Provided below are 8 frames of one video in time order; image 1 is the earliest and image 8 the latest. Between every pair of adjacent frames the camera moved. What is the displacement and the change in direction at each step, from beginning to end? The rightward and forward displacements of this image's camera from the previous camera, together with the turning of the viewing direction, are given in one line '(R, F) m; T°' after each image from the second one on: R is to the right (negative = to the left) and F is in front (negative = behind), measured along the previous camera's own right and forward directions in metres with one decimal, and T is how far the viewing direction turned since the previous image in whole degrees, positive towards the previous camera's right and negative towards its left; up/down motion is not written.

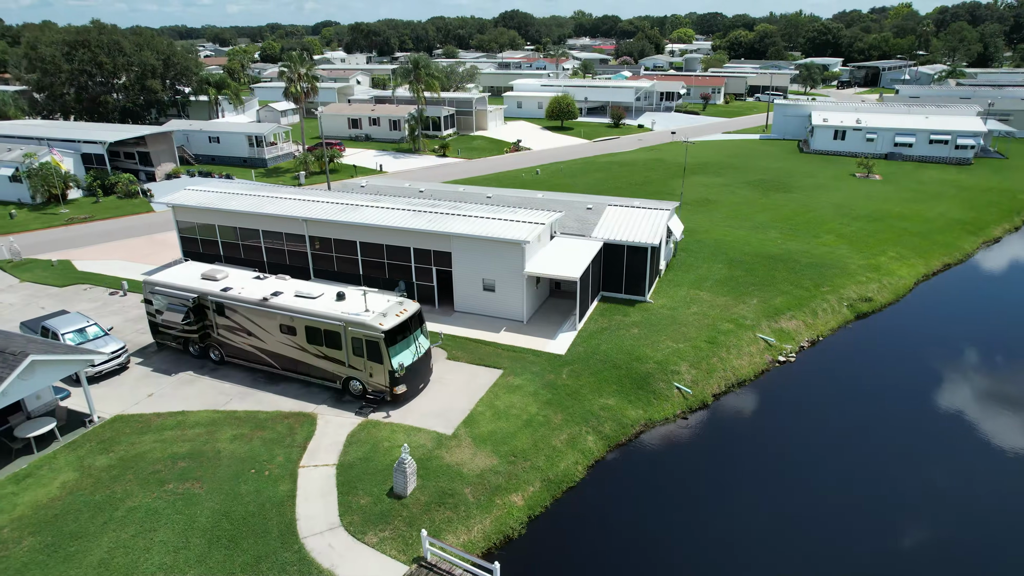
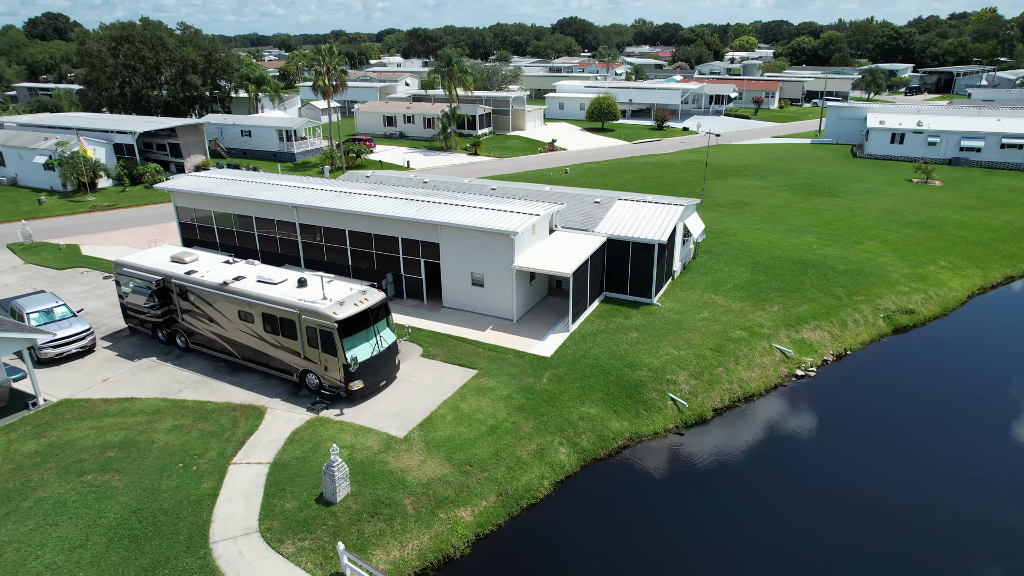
(+2.1, +1.7) m; -5°
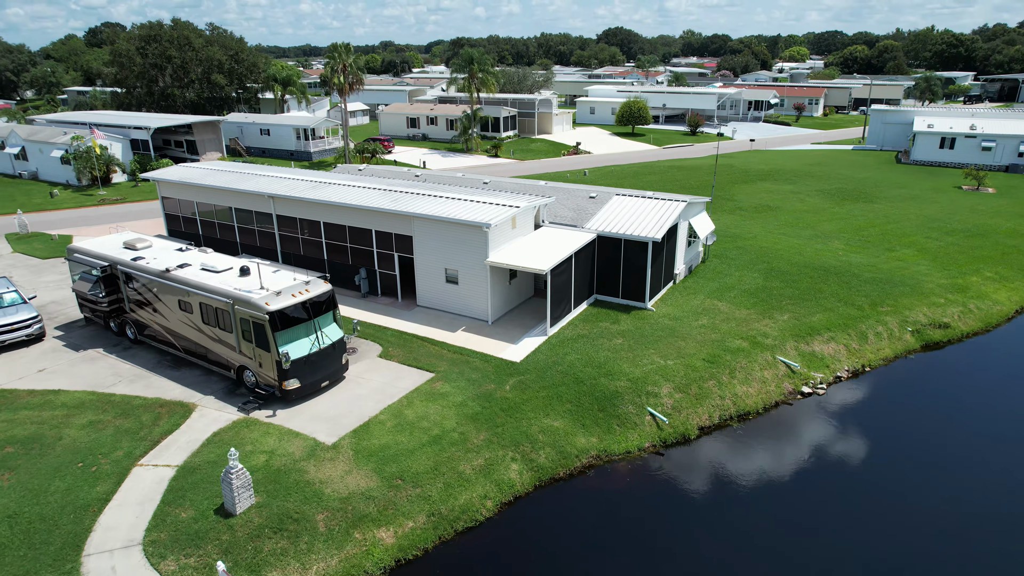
(+2.0, +1.8) m; -4°
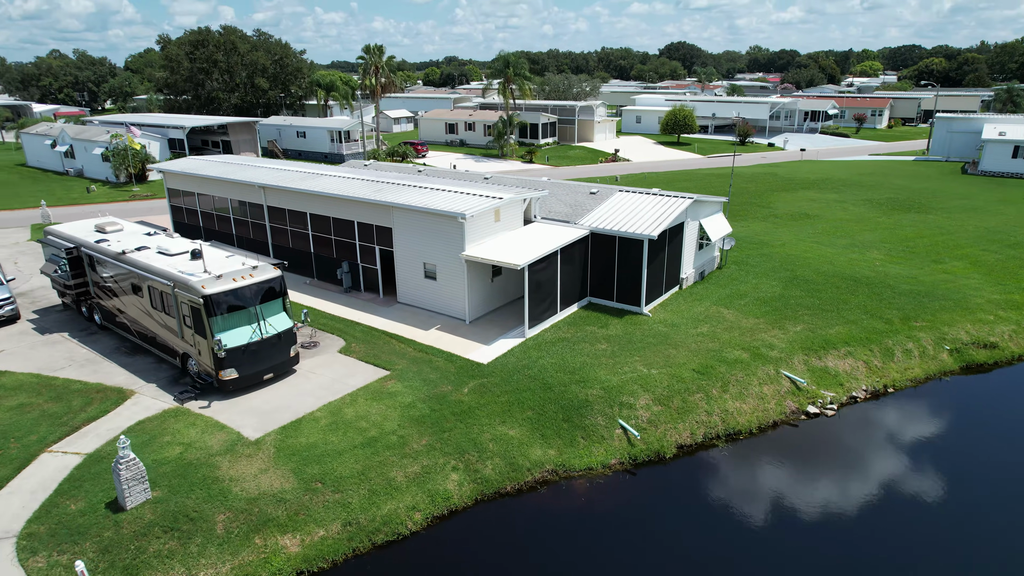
(+2.1, +1.5) m; -5°
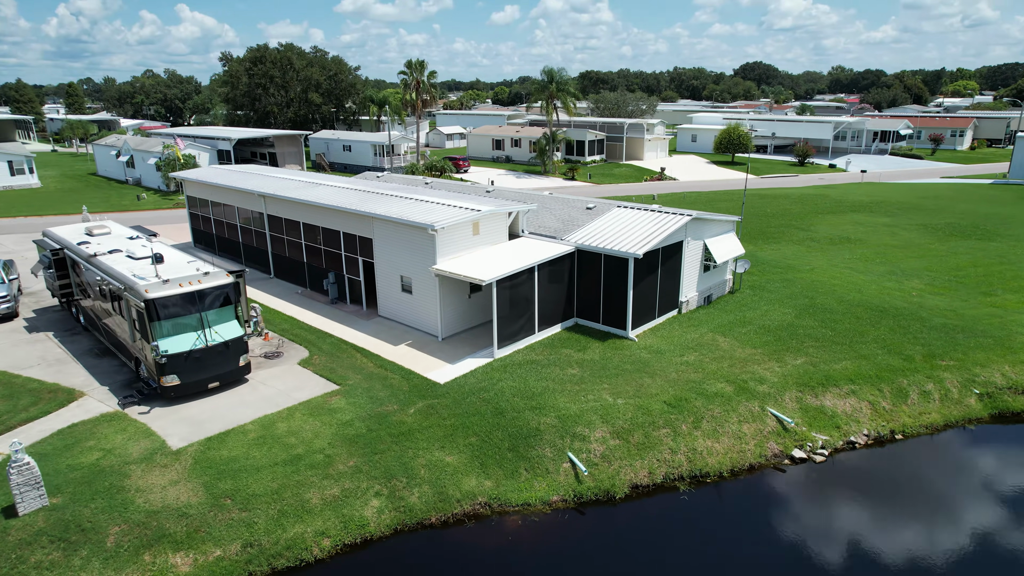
(+2.4, +1.0) m; -6°
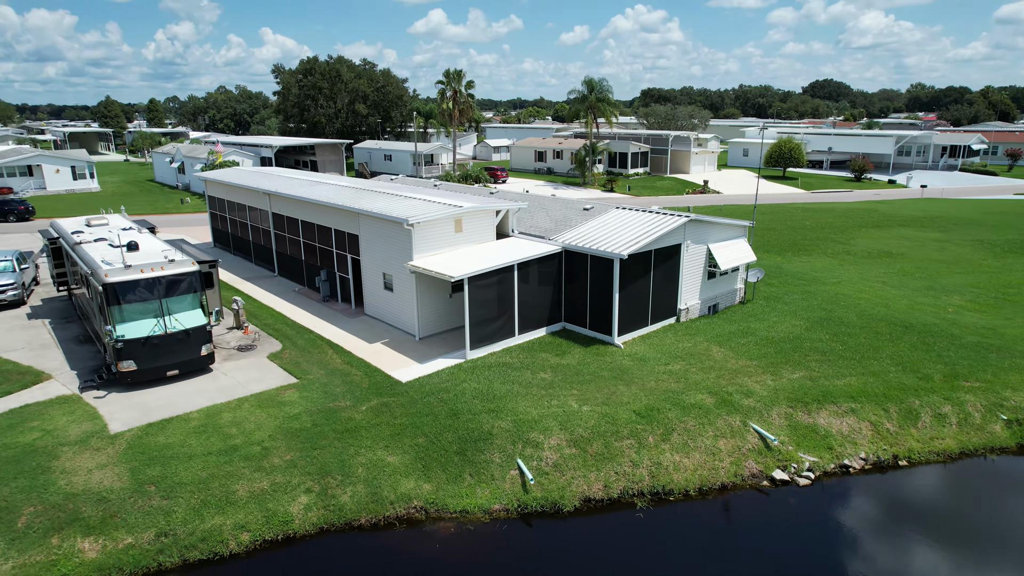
(+2.0, +0.8) m; -5°
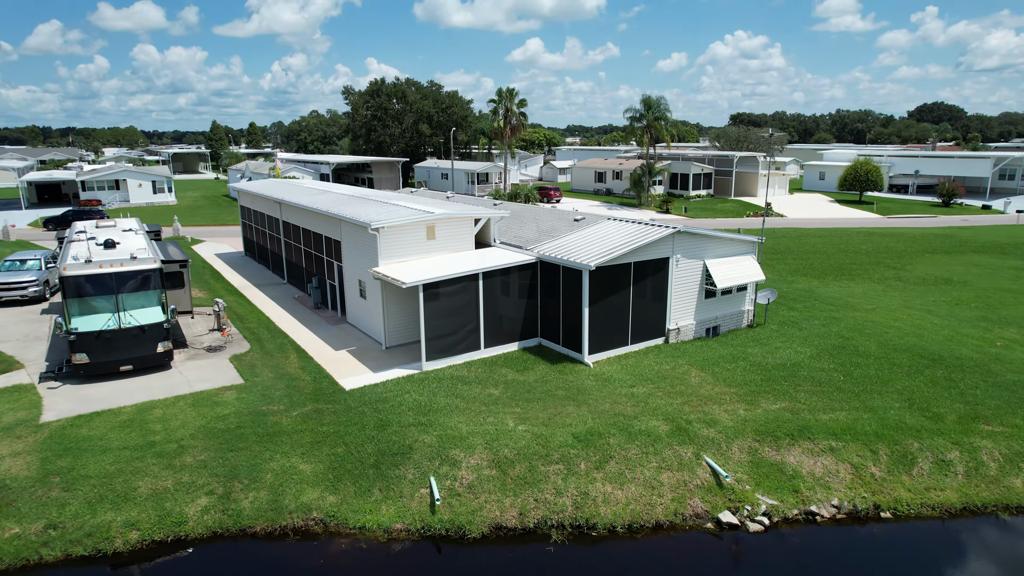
(+2.8, +1.0) m; -8°
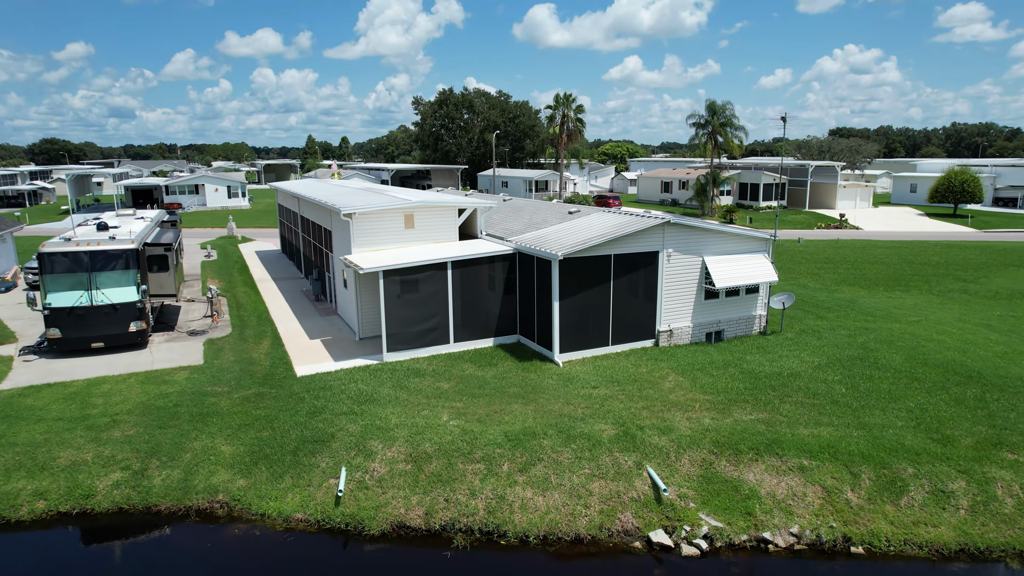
(+2.6, +1.1) m; -8°
